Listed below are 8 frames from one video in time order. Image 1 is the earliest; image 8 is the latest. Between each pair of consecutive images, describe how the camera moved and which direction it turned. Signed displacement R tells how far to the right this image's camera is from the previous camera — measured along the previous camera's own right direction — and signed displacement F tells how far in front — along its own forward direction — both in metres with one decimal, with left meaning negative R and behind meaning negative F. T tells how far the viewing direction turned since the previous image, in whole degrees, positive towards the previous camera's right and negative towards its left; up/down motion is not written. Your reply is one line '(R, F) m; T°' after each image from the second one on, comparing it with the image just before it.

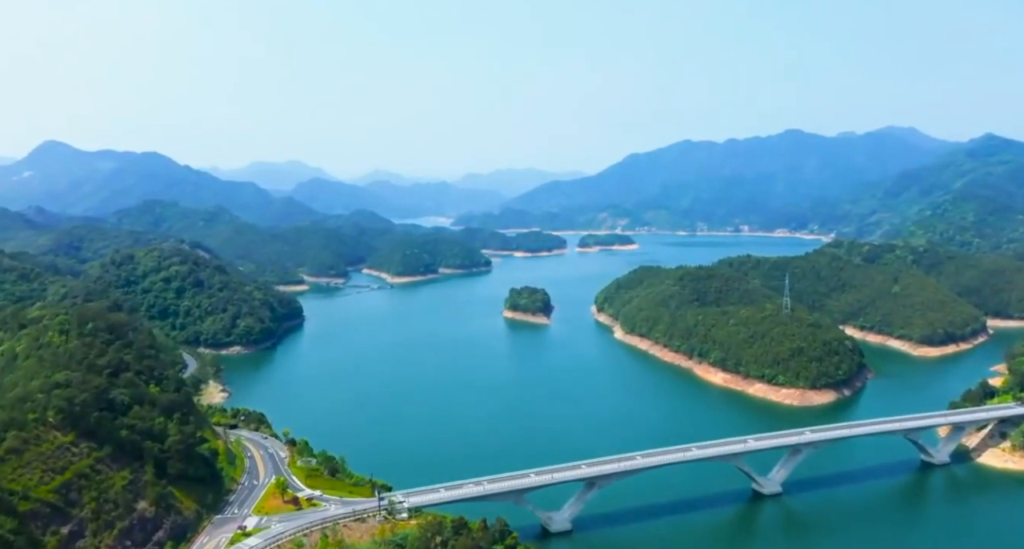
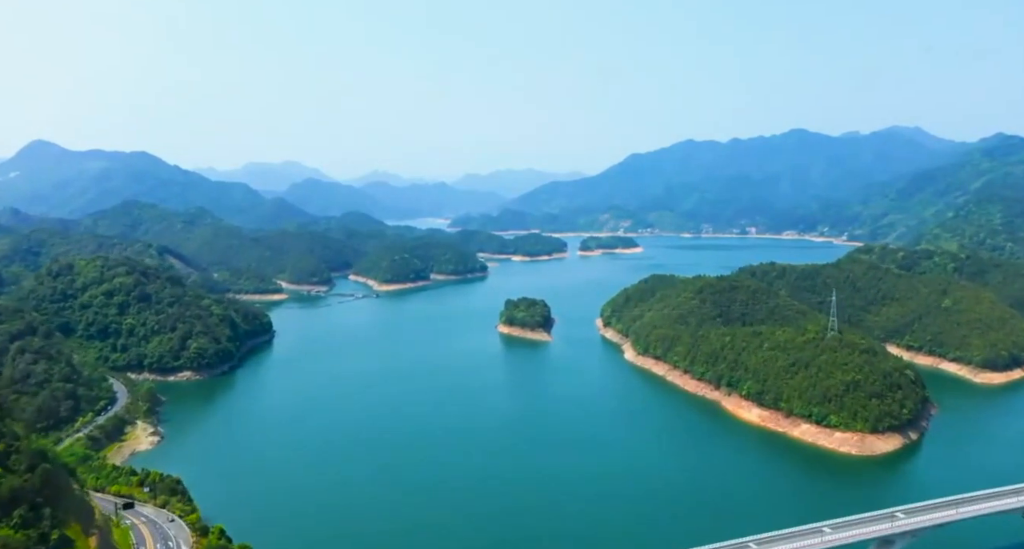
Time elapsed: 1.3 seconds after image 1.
(+0.2, +6.4) m; 0°
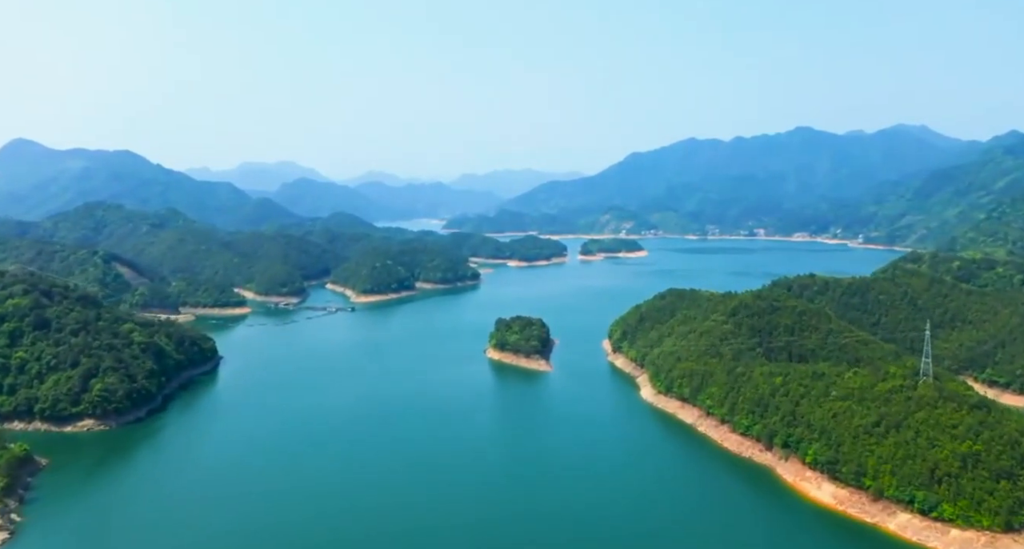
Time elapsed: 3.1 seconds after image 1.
(+0.4, +8.3) m; 0°
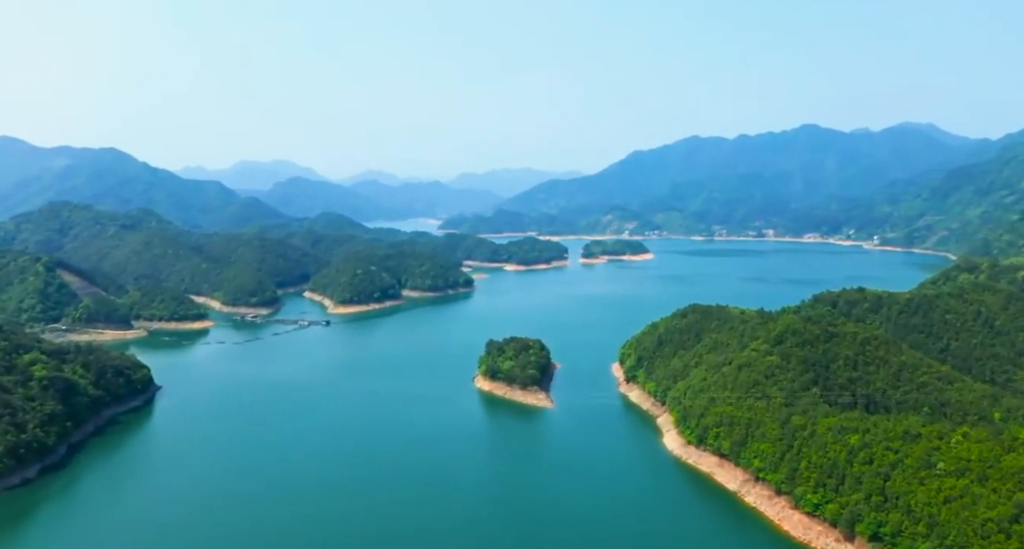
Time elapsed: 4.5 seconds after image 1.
(+0.3, +7.0) m; 0°
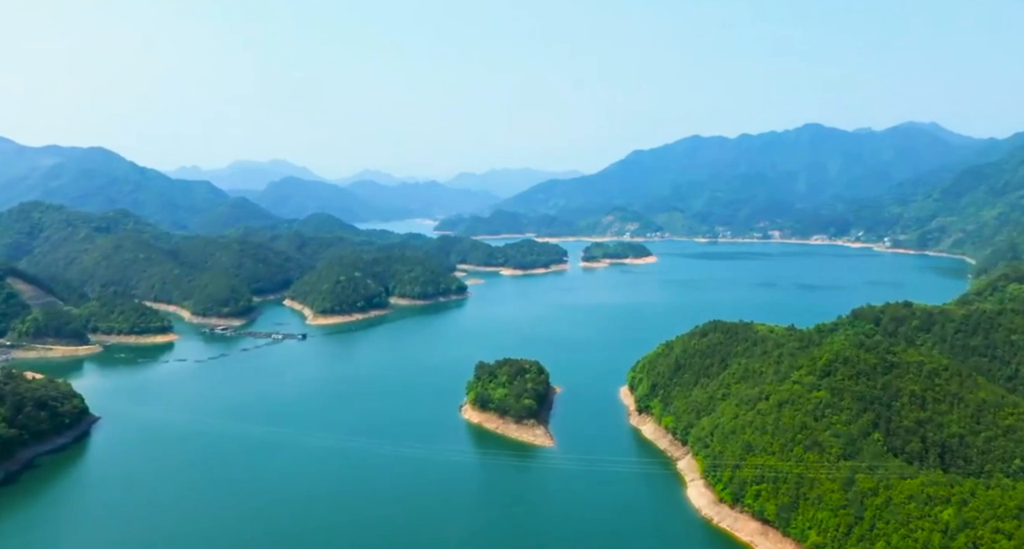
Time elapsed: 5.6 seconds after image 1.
(+0.2, +5.1) m; 0°
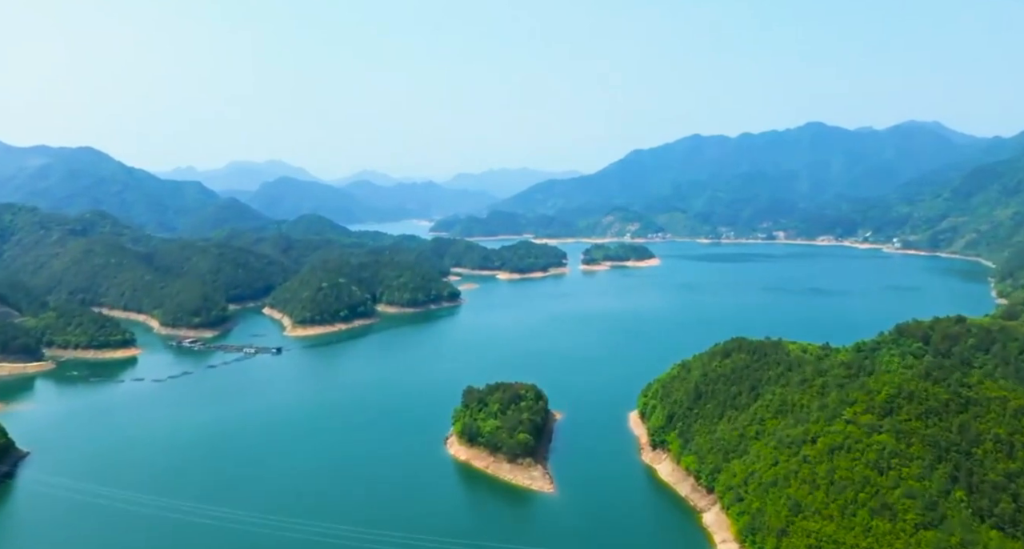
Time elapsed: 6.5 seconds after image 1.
(+0.2, +4.4) m; 0°
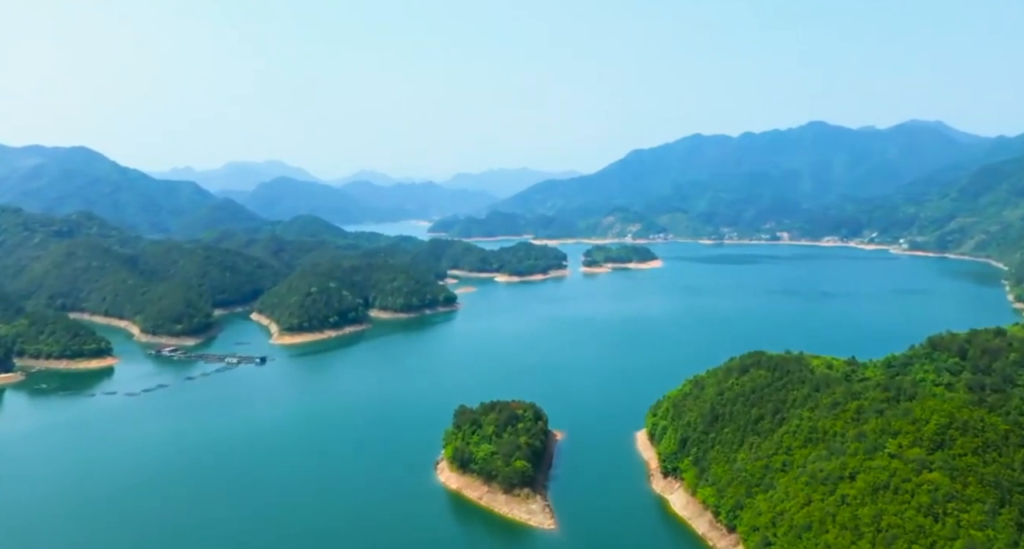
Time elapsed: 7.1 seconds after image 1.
(+0.1, +2.5) m; 0°
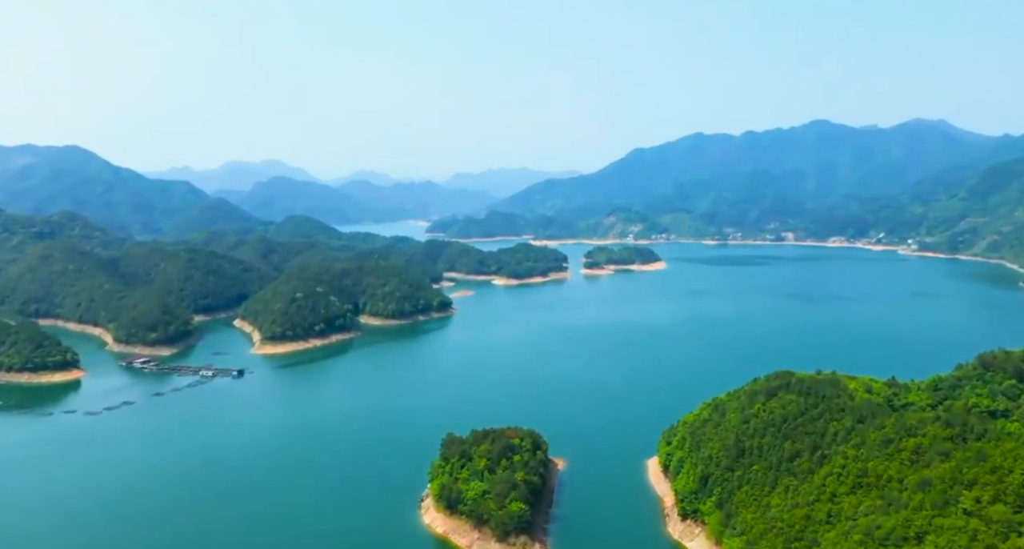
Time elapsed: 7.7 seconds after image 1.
(+0.1, +3.2) m; 0°
